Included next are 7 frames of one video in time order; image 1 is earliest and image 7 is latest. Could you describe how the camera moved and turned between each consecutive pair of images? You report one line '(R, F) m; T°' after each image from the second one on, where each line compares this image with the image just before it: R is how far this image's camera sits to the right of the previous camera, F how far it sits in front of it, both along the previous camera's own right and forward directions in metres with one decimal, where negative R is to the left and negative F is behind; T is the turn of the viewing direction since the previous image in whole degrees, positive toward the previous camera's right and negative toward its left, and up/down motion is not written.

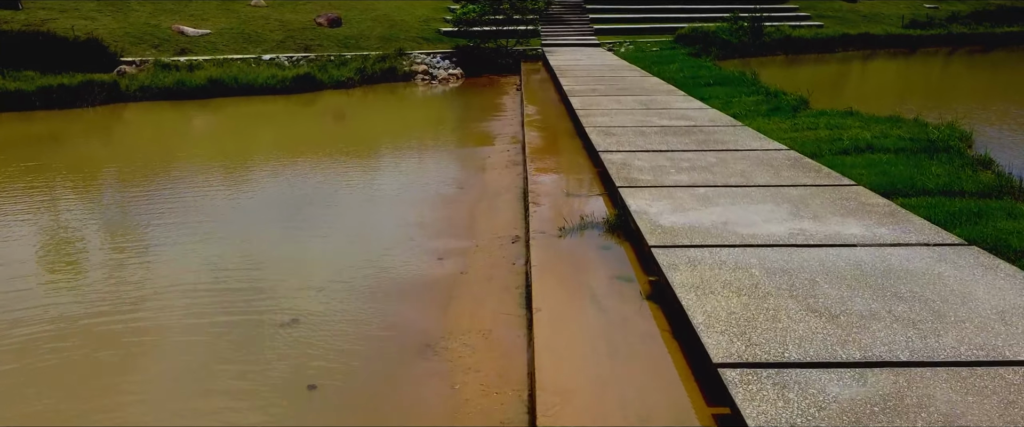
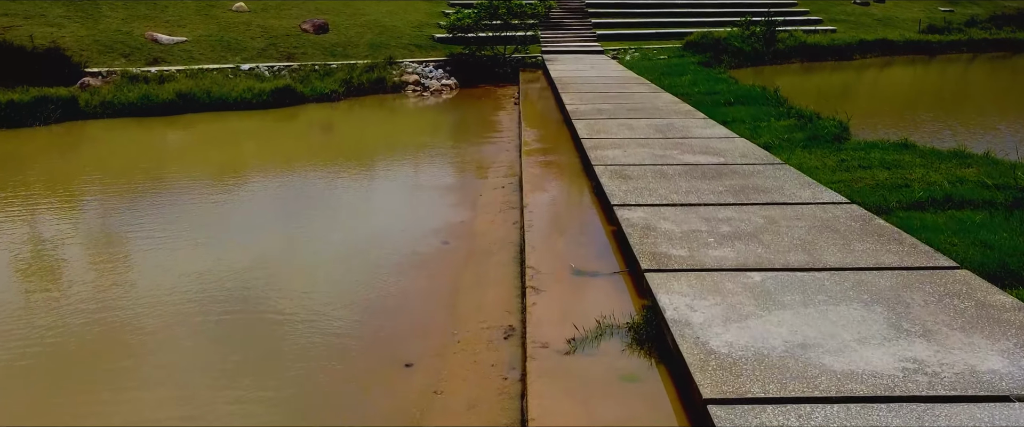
(0.0, +0.8) m; 0°
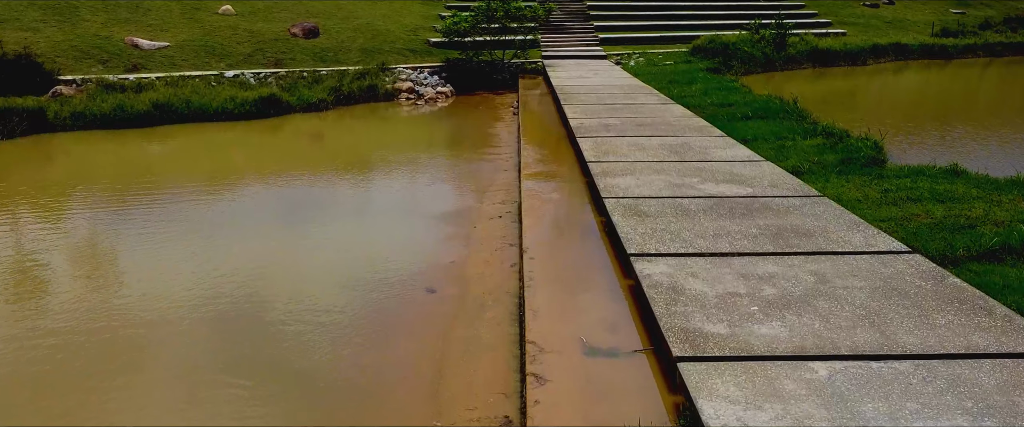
(0.0, +0.5) m; 0°
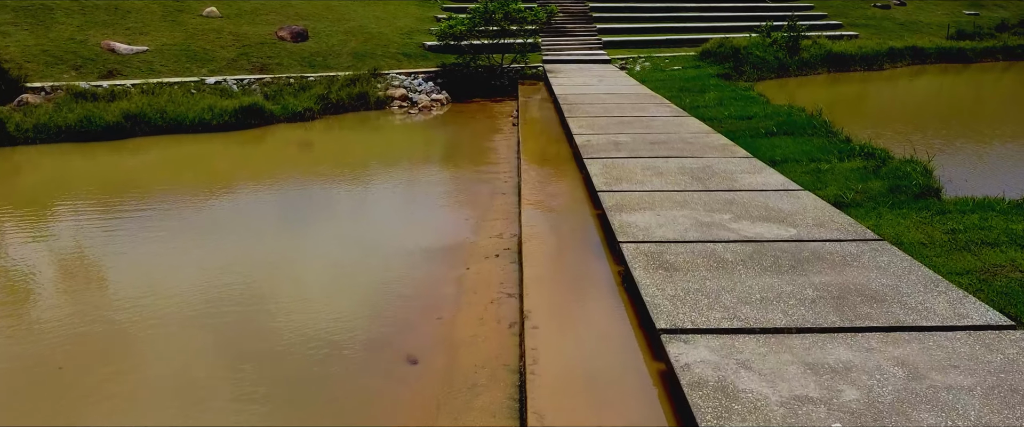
(0.0, +0.6) m; 0°
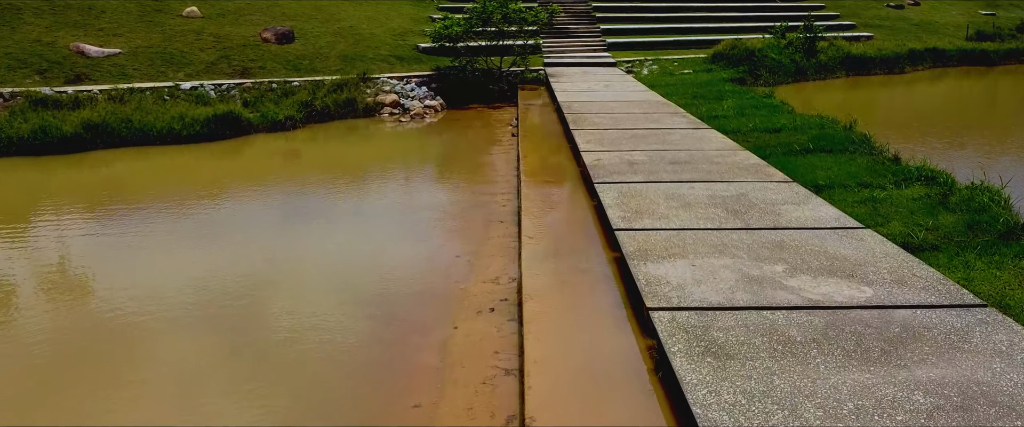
(0.0, +0.7) m; 0°
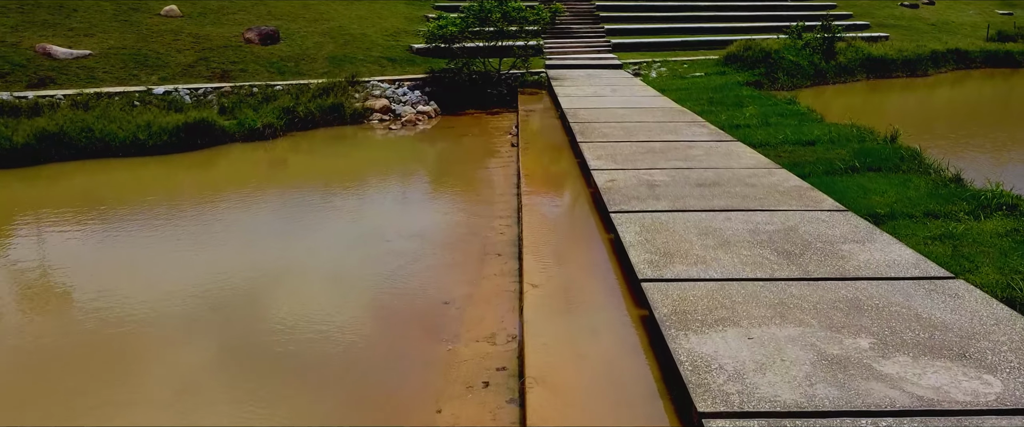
(0.0, +0.6) m; 0°
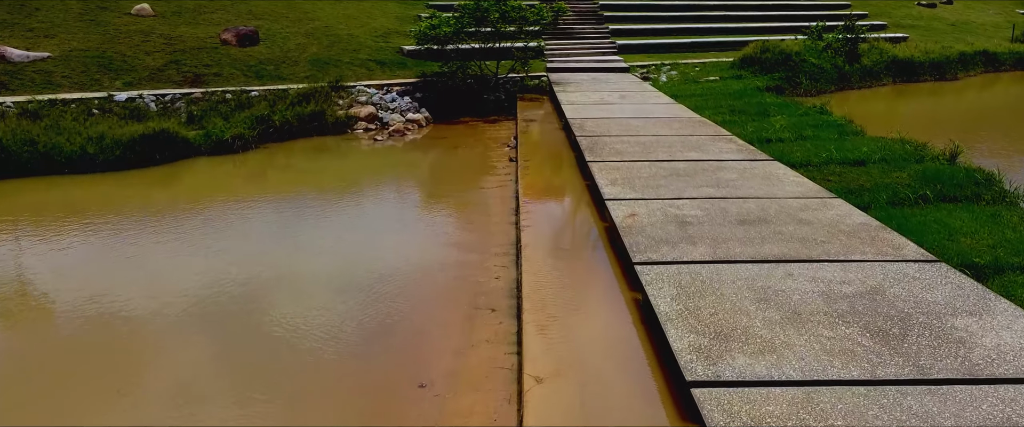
(0.0, +0.7) m; 0°
